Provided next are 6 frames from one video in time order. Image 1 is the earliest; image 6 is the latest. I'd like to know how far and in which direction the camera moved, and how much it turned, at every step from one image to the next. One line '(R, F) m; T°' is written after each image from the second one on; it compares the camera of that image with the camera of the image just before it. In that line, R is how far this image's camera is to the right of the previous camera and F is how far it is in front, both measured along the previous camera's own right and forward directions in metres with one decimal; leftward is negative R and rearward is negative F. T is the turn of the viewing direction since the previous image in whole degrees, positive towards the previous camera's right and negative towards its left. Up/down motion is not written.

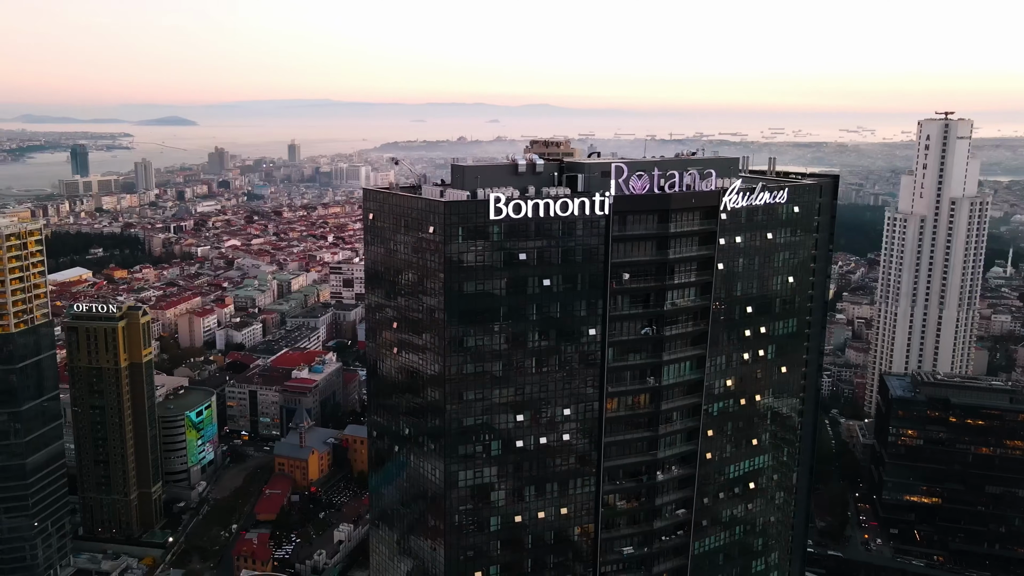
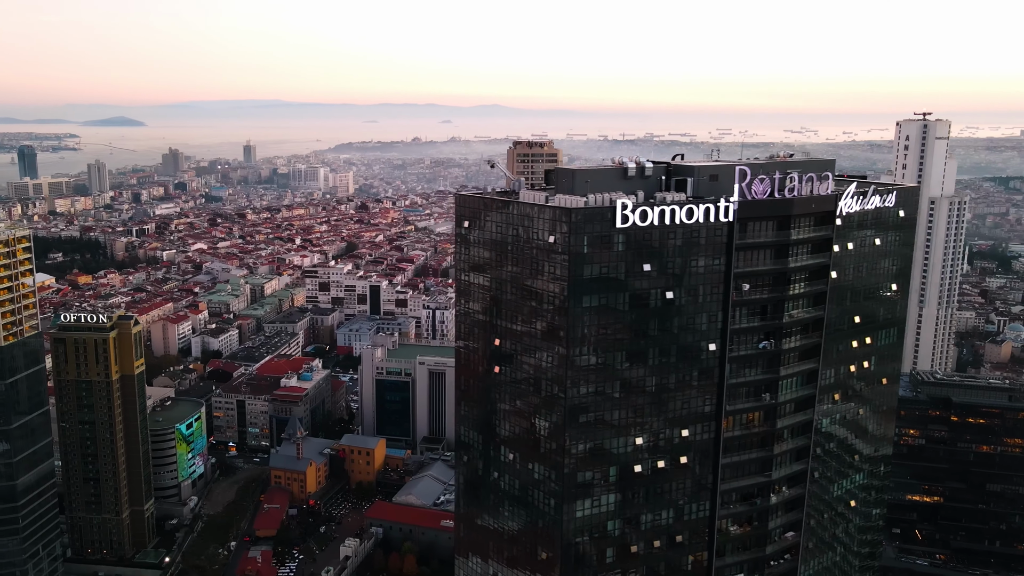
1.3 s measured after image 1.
(-3.8, +1.4) m; +3°
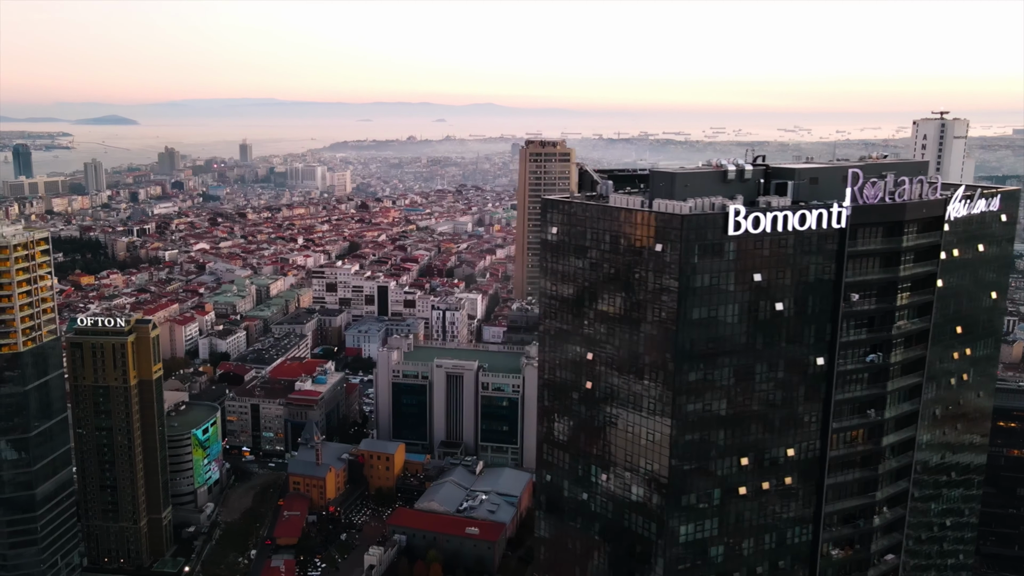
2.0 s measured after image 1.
(-2.3, +1.2) m; 0°
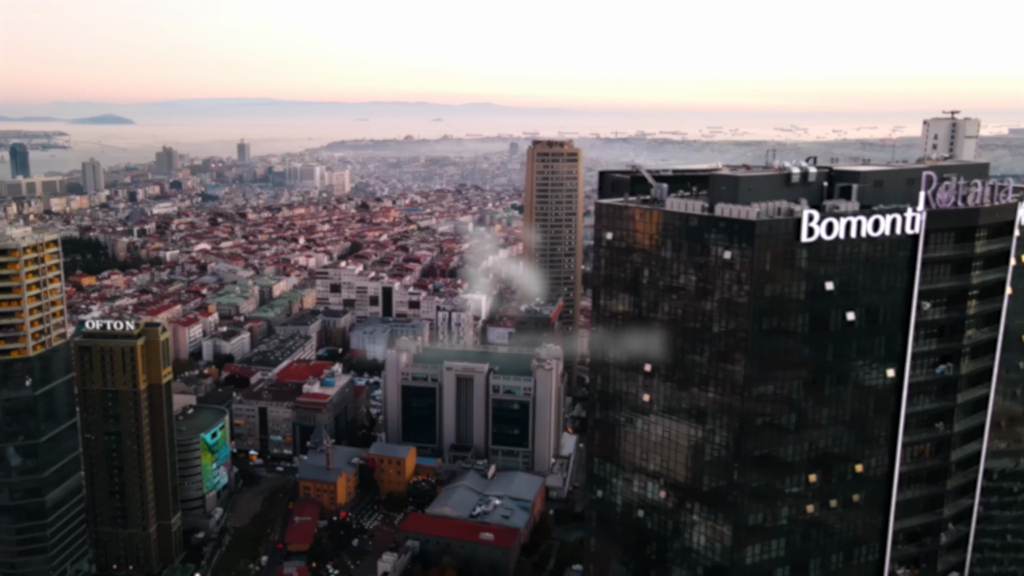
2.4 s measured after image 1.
(-1.3, +0.8) m; 0°
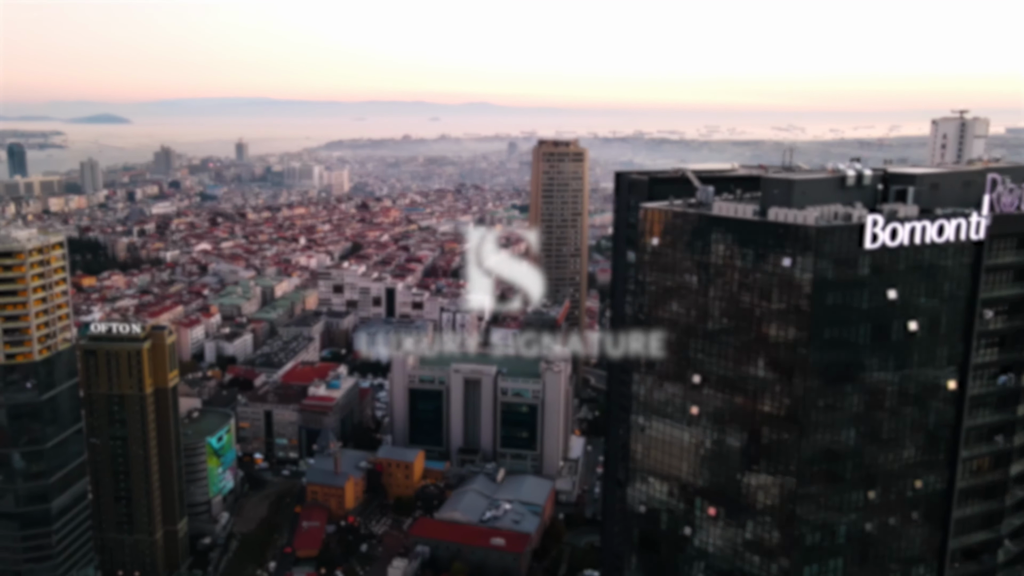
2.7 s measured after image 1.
(-1.0, +0.8) m; 0°
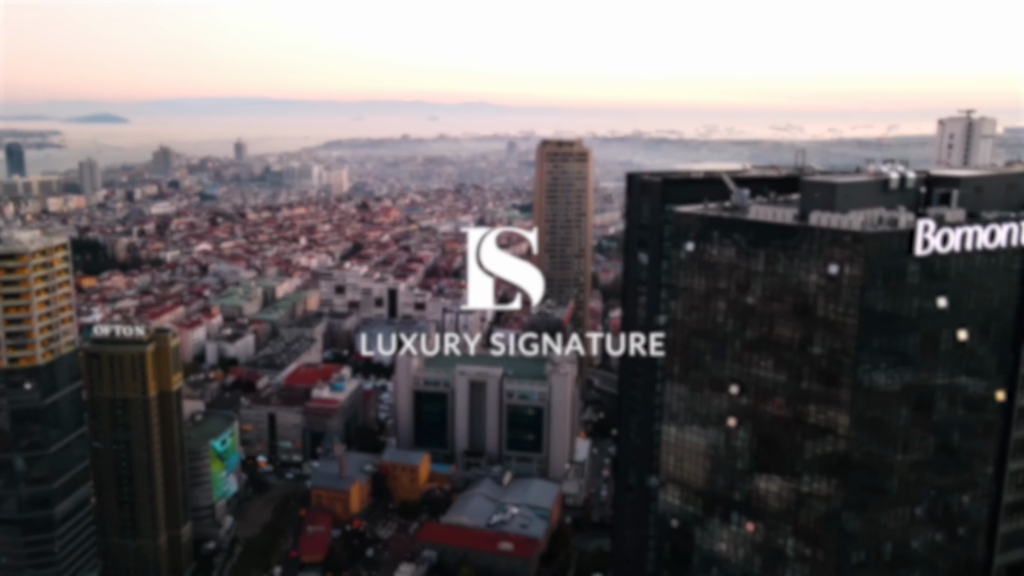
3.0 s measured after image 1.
(-0.7, +0.6) m; 0°
